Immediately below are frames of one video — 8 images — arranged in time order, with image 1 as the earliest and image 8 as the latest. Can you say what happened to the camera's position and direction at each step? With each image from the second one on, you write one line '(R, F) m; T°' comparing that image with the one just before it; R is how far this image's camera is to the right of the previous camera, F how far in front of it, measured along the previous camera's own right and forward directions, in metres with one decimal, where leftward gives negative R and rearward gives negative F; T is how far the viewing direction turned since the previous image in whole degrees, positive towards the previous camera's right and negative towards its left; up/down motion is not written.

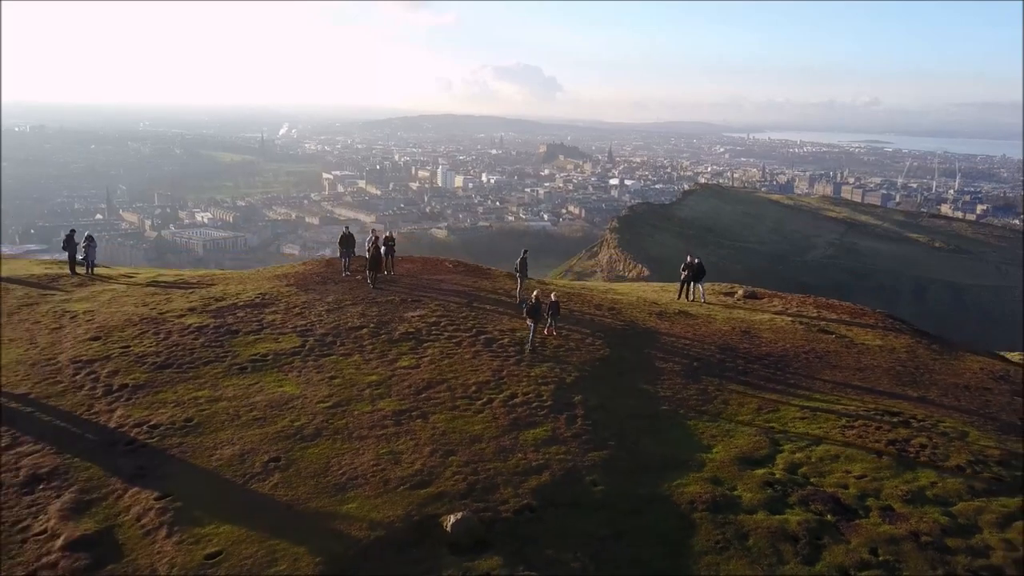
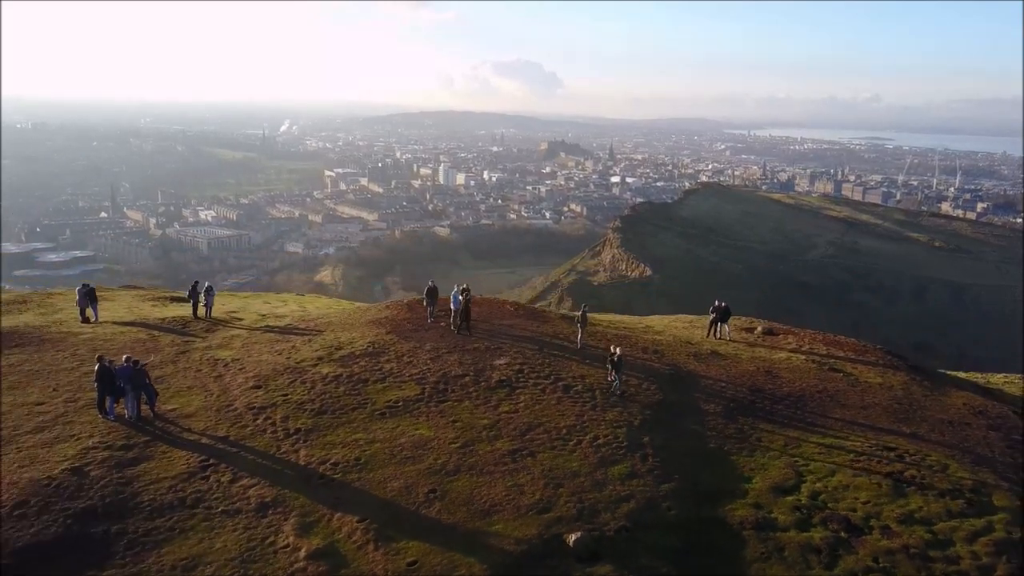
(-0.5, -0.9) m; 0°
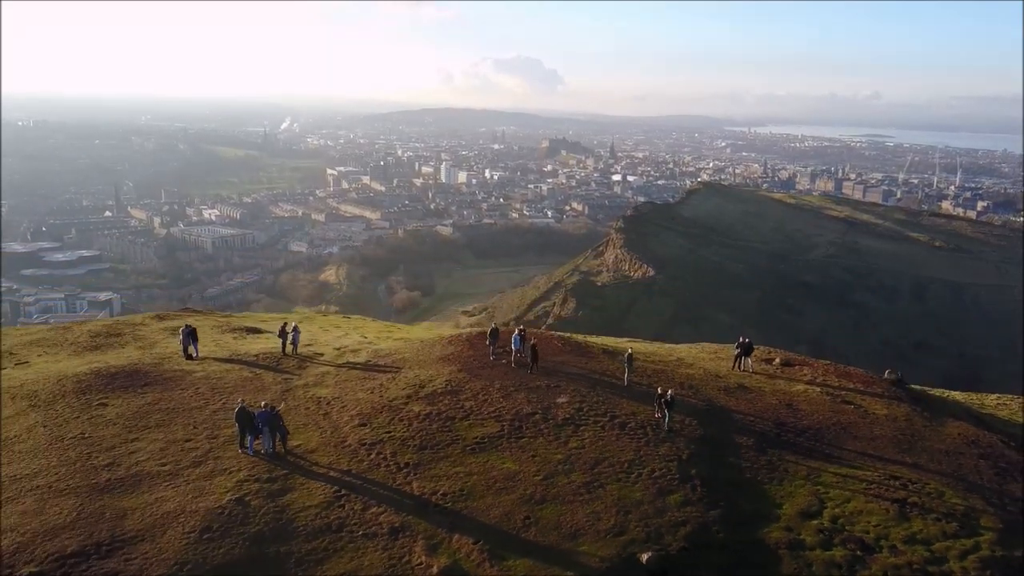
(-0.5, -0.8) m; 0°
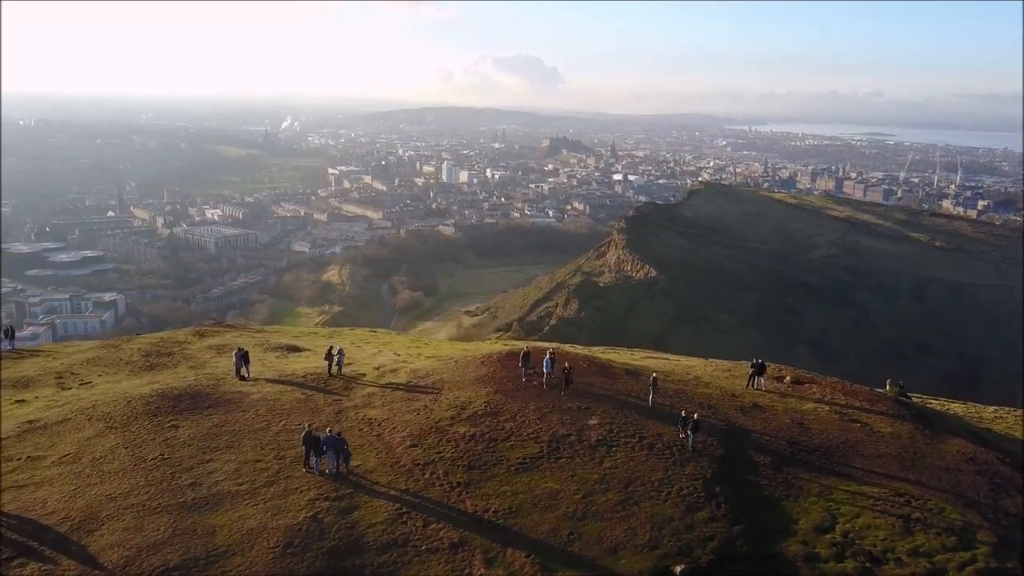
(-0.3, -0.5) m; 0°
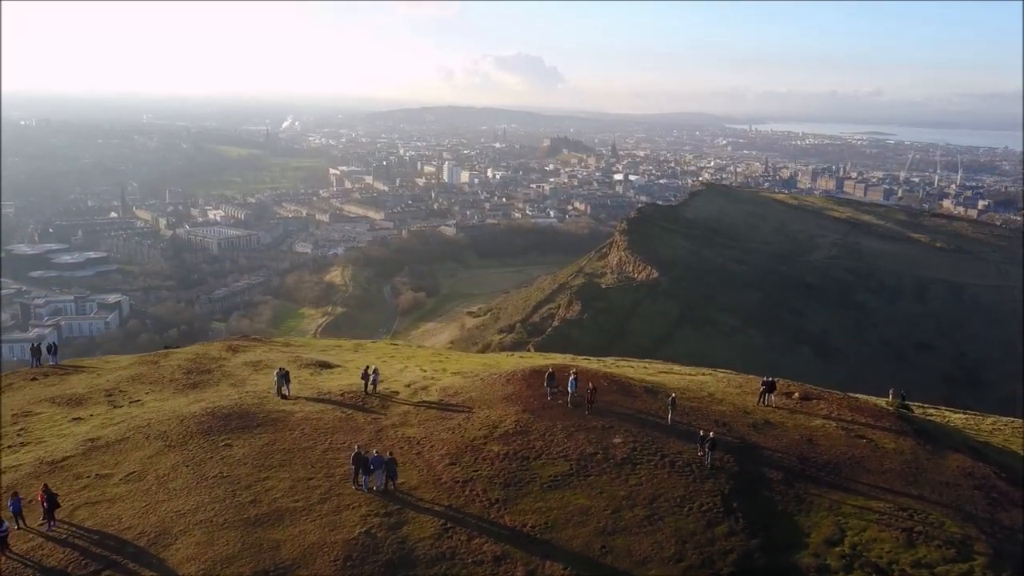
(-0.3, -0.5) m; 0°
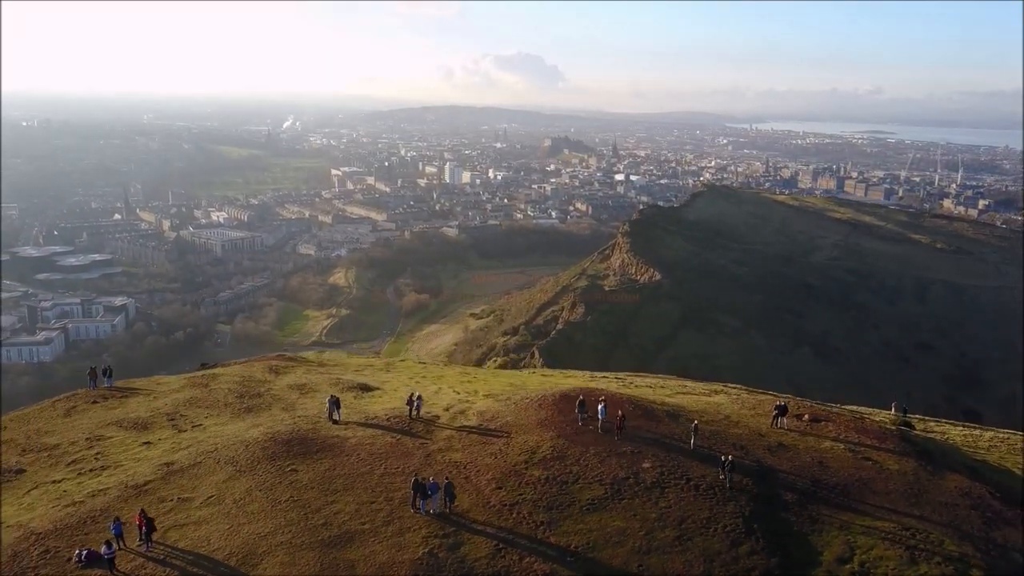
(-0.4, -0.7) m; 0°
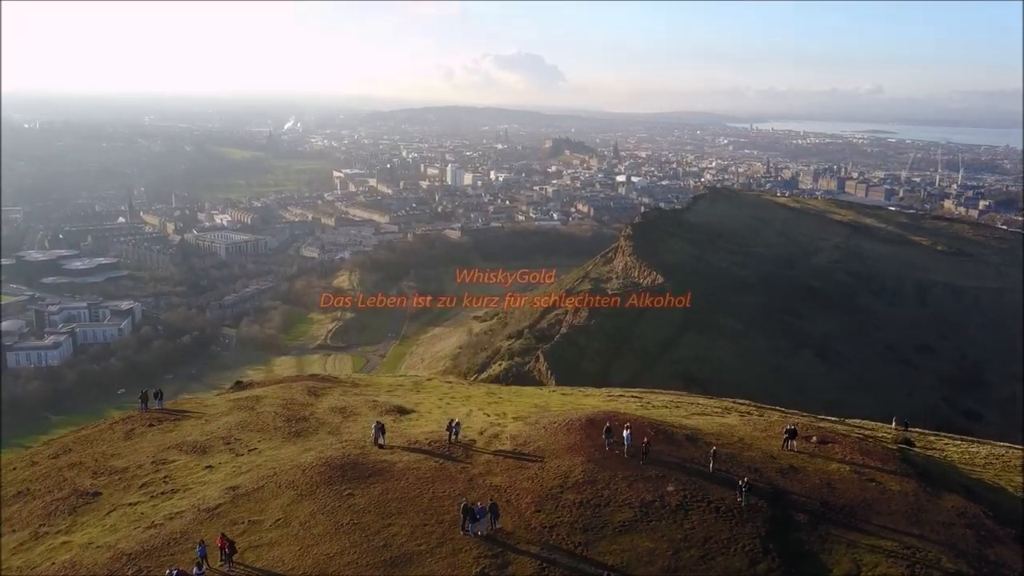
(-0.4, -0.7) m; 0°
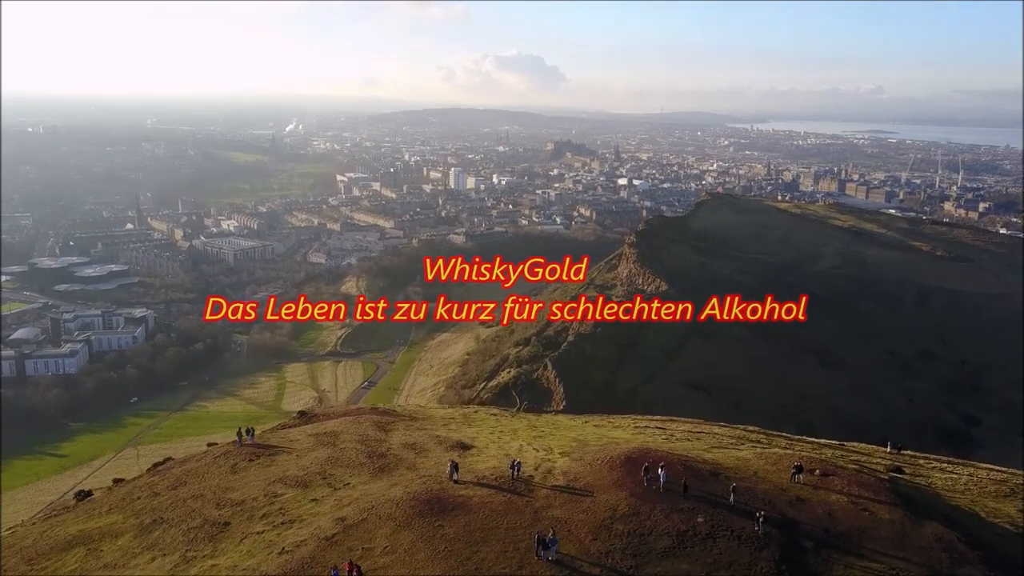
(-0.8, -1.9) m; 0°
